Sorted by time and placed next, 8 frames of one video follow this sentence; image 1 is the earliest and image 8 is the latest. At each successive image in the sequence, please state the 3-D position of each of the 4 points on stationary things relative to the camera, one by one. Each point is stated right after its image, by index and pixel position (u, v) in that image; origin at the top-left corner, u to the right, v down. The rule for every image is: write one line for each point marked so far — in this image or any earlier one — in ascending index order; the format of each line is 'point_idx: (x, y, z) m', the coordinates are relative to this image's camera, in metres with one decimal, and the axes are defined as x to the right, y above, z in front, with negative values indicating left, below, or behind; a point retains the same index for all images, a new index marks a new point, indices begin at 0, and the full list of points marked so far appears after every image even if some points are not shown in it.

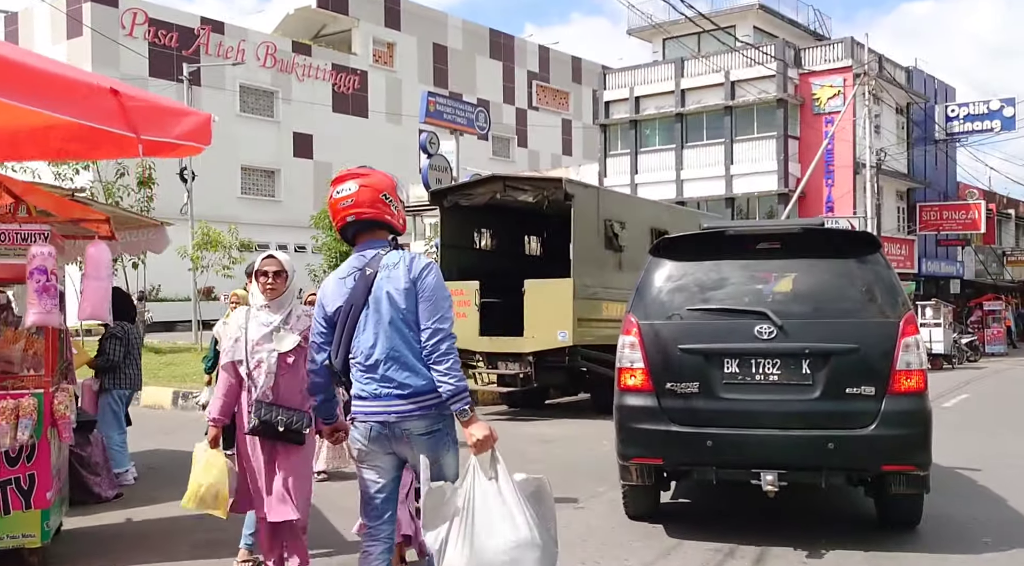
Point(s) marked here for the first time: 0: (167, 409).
0: (-5.1, -1.9, +13.9) m
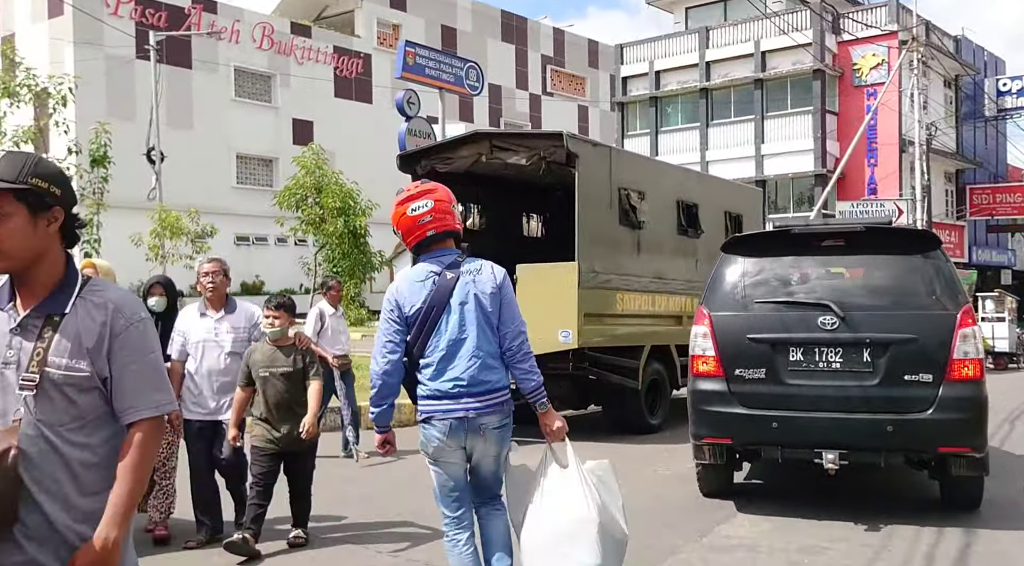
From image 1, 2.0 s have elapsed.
0: (-5.1, -1.7, +11.5) m
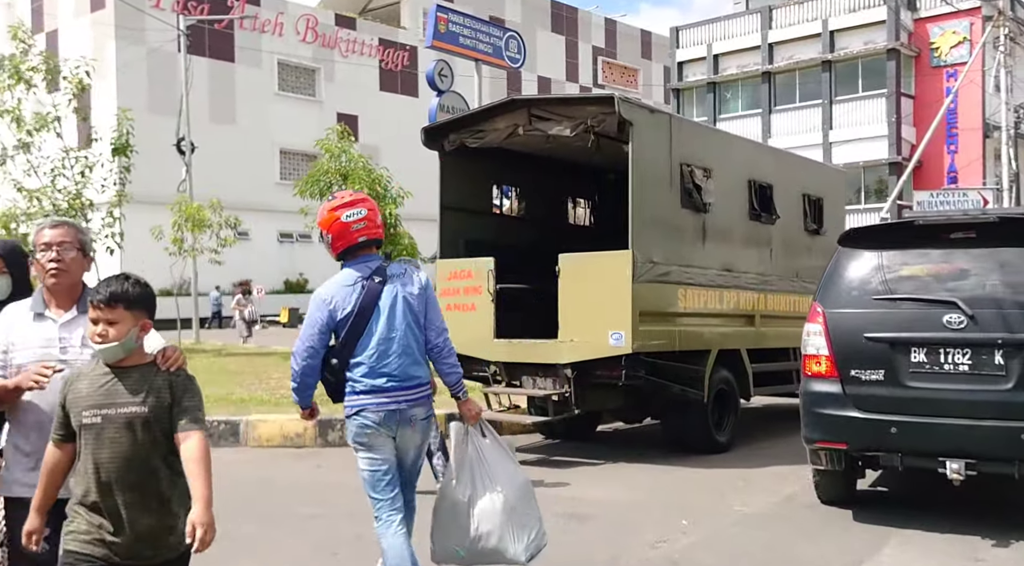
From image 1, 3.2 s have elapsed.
0: (-4.7, -1.7, +10.4) m
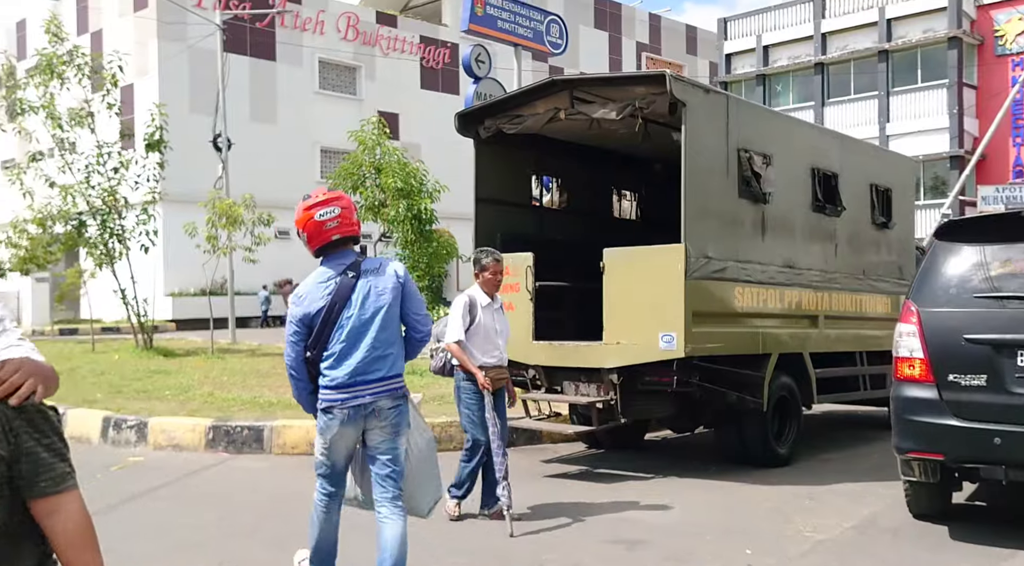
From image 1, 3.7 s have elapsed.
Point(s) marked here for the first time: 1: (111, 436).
0: (-4.2, -1.6, +9.9) m
1: (-4.1, -1.6, +10.0) m
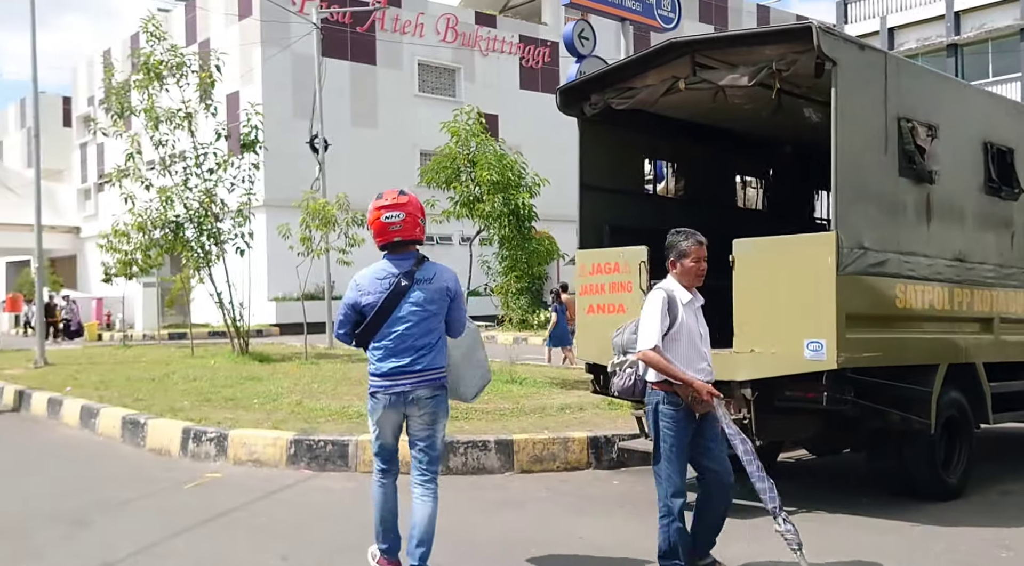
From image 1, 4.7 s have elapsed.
0: (-3.2, -1.7, +9.3) m
1: (-3.0, -1.6, +9.3) m
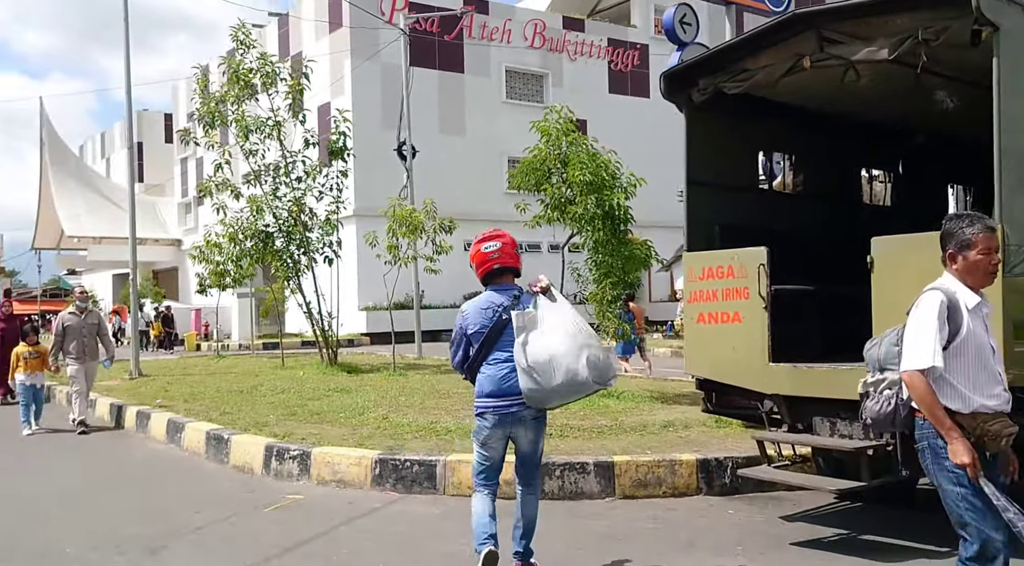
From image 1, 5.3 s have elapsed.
0: (-2.3, -1.8, +8.9) m
1: (-2.2, -1.7, +8.9) m
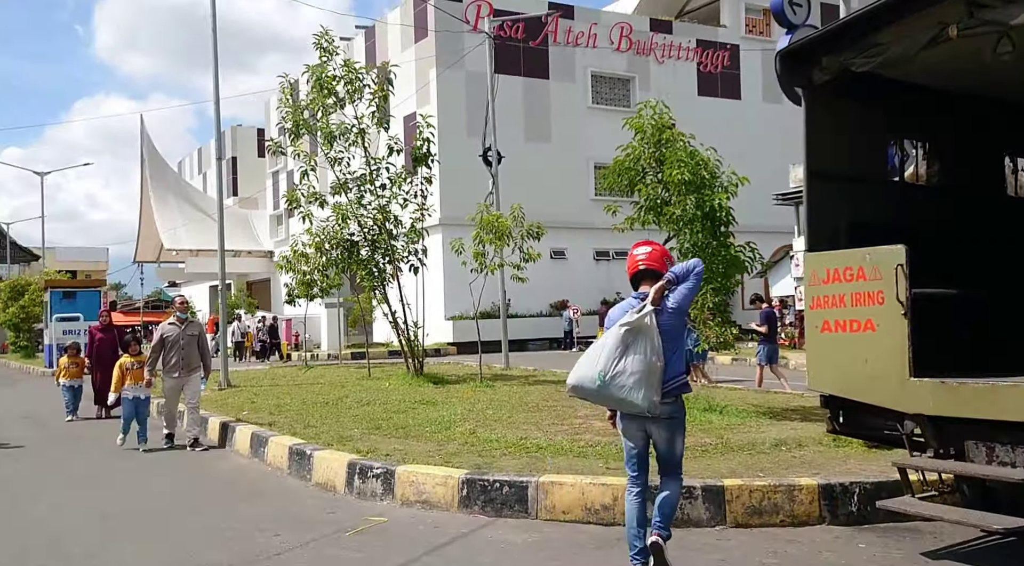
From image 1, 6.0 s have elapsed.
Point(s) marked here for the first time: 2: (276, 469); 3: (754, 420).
0: (-1.5, -1.8, +8.5) m
1: (-1.3, -1.7, +8.4) m
2: (-2.4, -1.9, +10.1) m
3: (+2.3, -1.3, +9.3) m
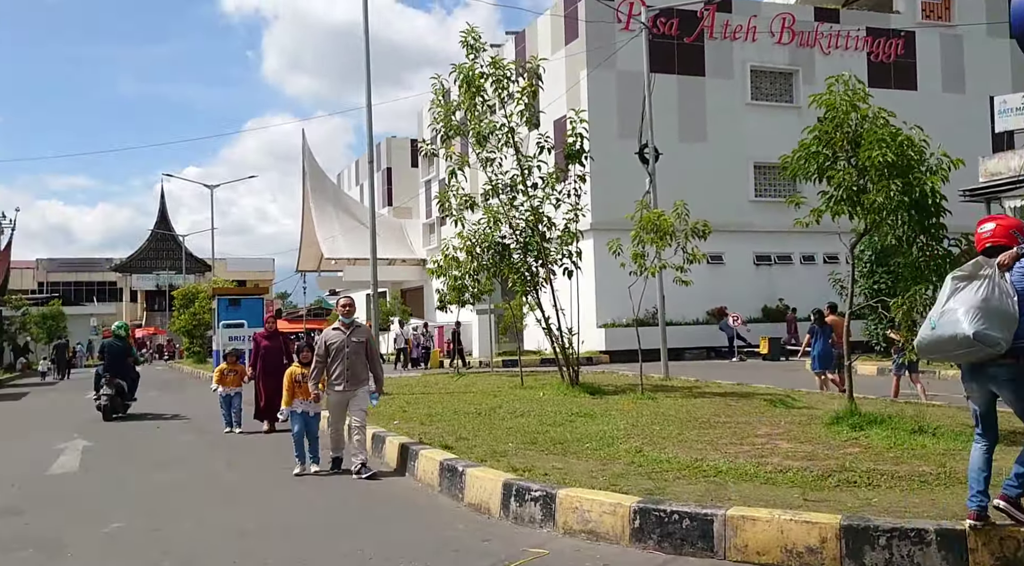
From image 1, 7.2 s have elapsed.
0: (-0.2, -1.8, +7.6) m
1: (0.0, -1.7, +7.5) m
2: (-0.8, -2.0, +9.4) m
3: (+3.7, -1.3, +7.9) m
